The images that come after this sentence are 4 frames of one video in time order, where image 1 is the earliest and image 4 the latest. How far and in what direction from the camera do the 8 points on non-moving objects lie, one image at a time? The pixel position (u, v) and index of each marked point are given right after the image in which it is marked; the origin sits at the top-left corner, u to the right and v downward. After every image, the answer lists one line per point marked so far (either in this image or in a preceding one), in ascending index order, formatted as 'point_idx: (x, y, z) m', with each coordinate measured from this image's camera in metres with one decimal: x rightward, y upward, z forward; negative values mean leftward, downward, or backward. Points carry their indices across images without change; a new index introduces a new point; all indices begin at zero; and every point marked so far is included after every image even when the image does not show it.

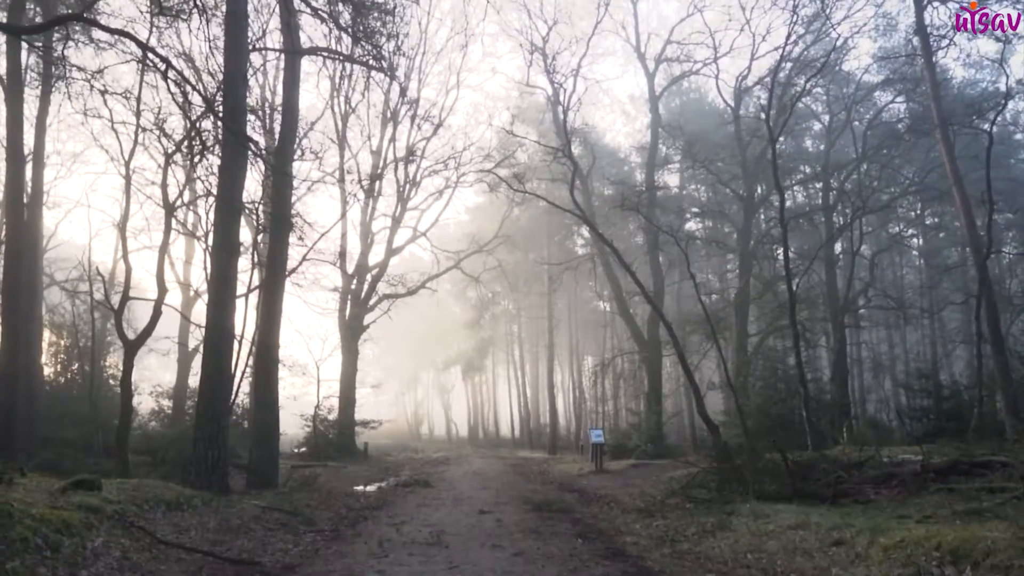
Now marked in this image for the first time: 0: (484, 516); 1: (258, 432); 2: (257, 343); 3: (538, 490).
0: (-0.3, -2.7, +10.6) m
1: (-4.1, -2.3, +14.2) m
2: (-4.1, -0.9, +14.3) m
3: (+0.4, -3.3, +14.4) m
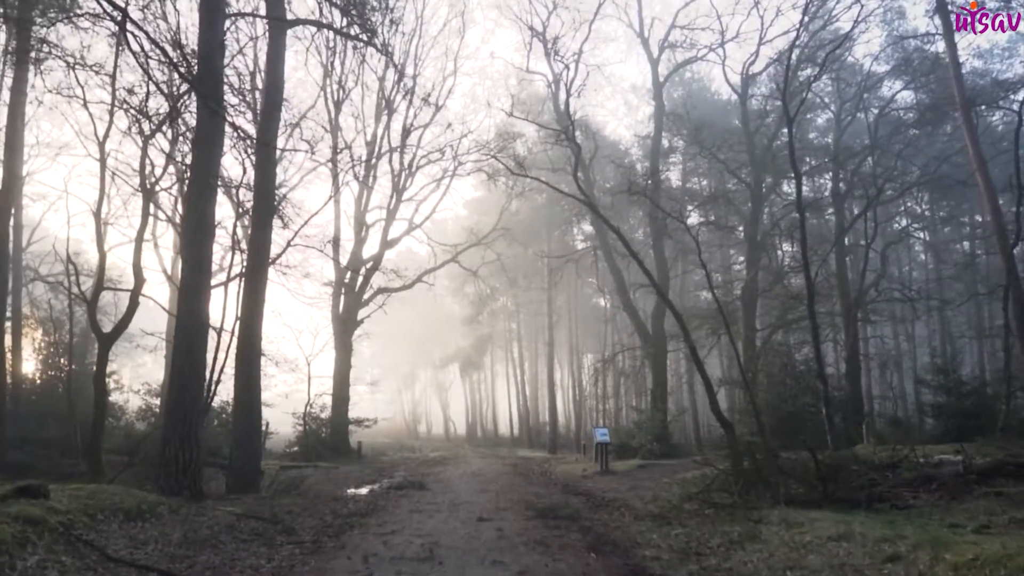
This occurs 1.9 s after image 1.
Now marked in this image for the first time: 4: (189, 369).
0: (-0.3, -2.6, +9.6) m
1: (-4.1, -2.1, +13.1) m
2: (-4.1, -0.7, +13.3) m
3: (+0.4, -3.1, +13.4) m
4: (-3.8, -1.0, +10.5) m
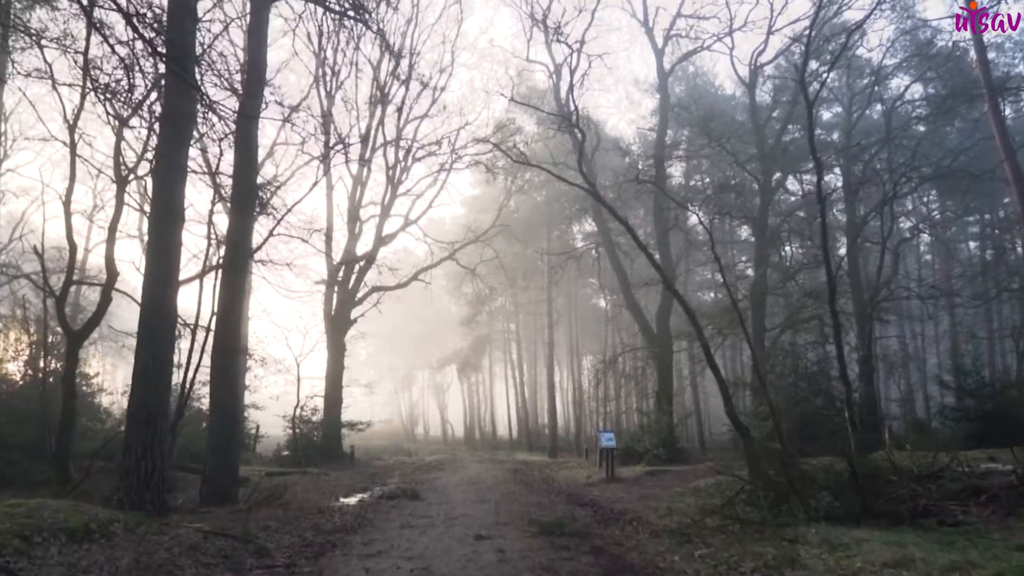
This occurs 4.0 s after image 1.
0: (-0.3, -2.5, +8.5) m
1: (-4.0, -2.0, +12.1) m
2: (-4.1, -0.6, +12.2) m
3: (+0.4, -3.0, +12.3) m
4: (-3.8, -0.9, +9.5) m
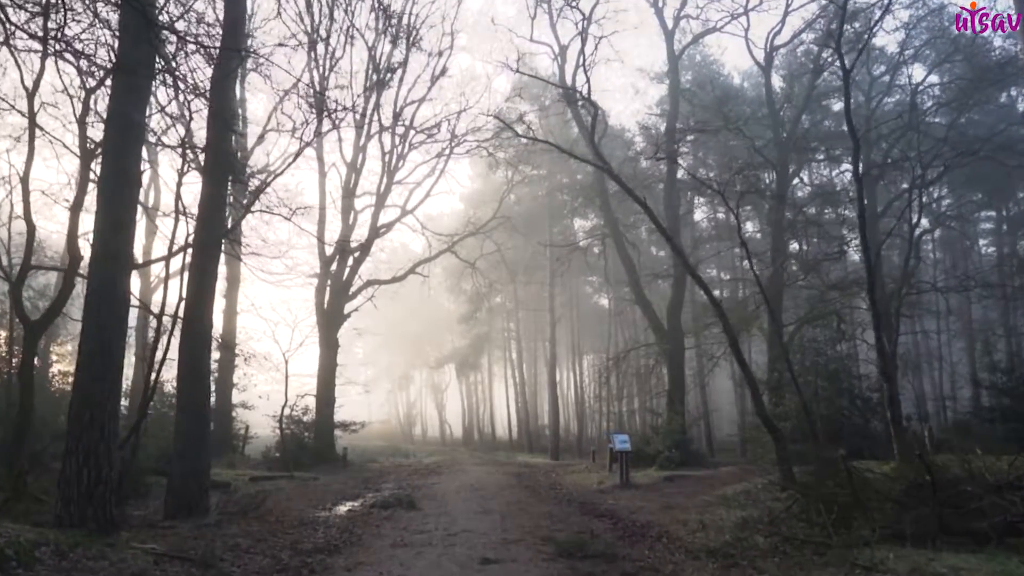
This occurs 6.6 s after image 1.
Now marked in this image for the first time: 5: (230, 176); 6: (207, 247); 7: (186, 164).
0: (-0.2, -2.2, +7.1) m
1: (-3.9, -1.8, +10.6) m
2: (-4.0, -0.4, +10.8) m
3: (+0.5, -2.8, +10.9) m
4: (-3.7, -0.7, +8.0) m
5: (-3.5, +1.4, +11.0) m
6: (-3.7, +0.5, +10.9) m
7: (-4.0, +1.5, +11.0) m
